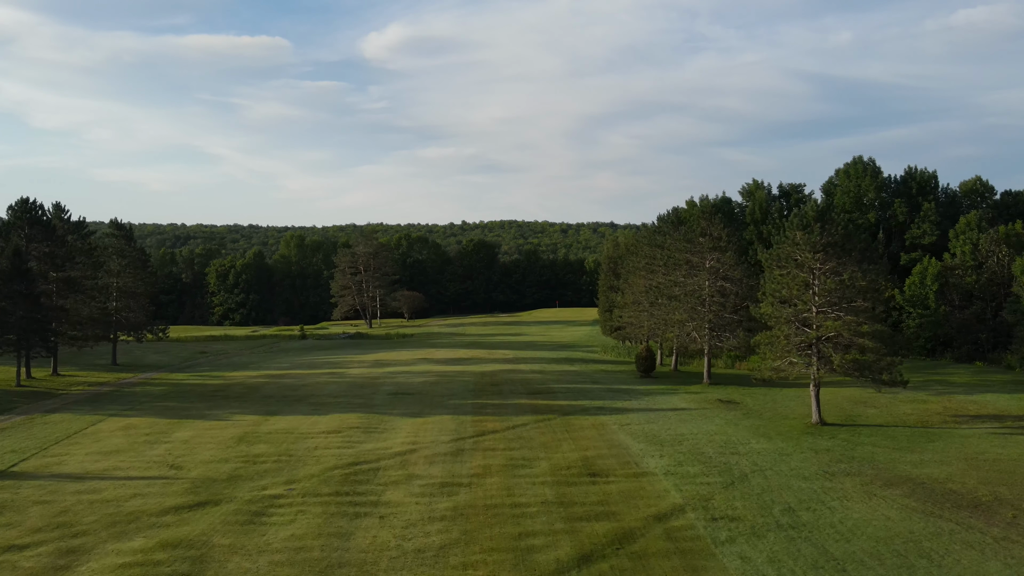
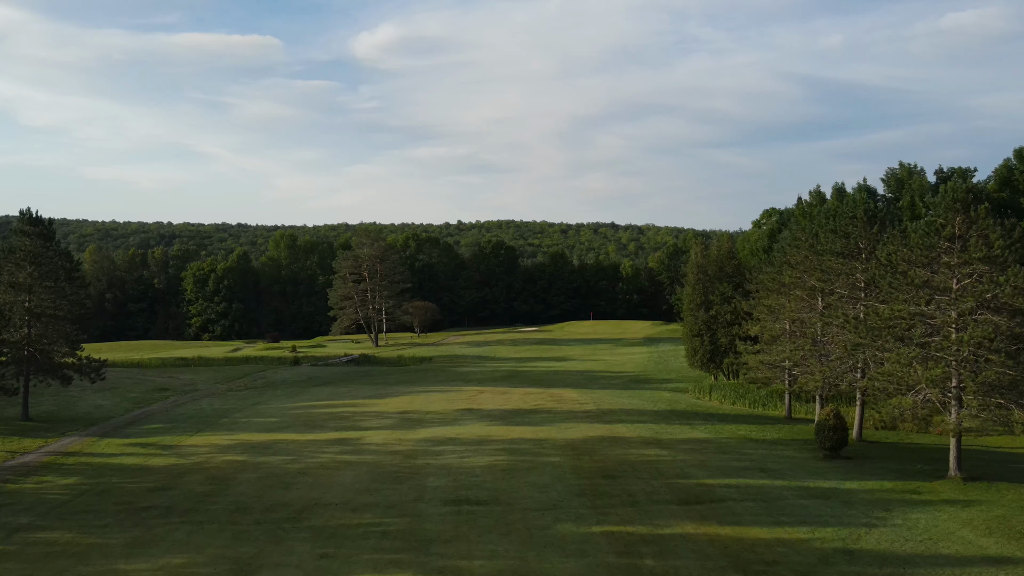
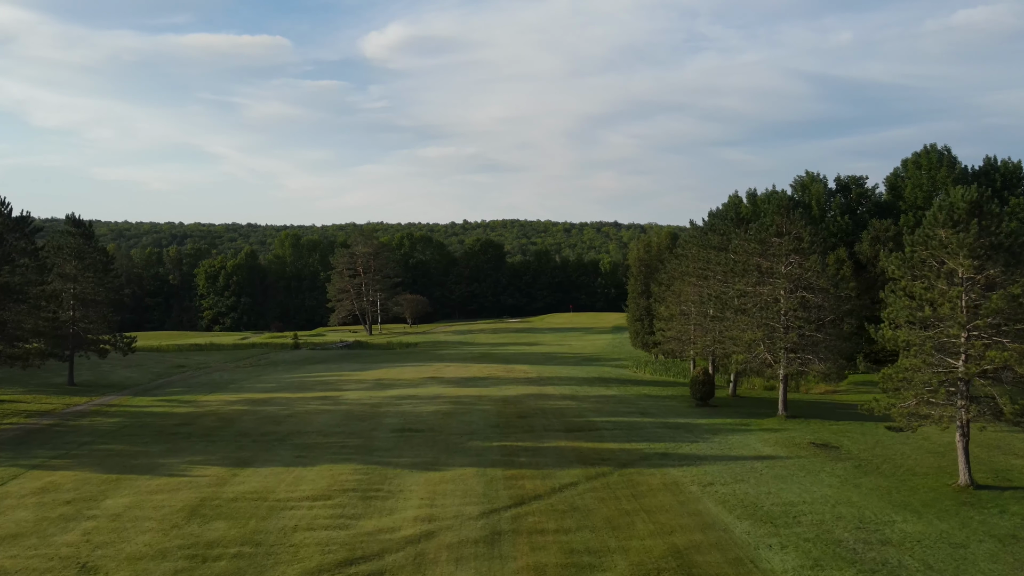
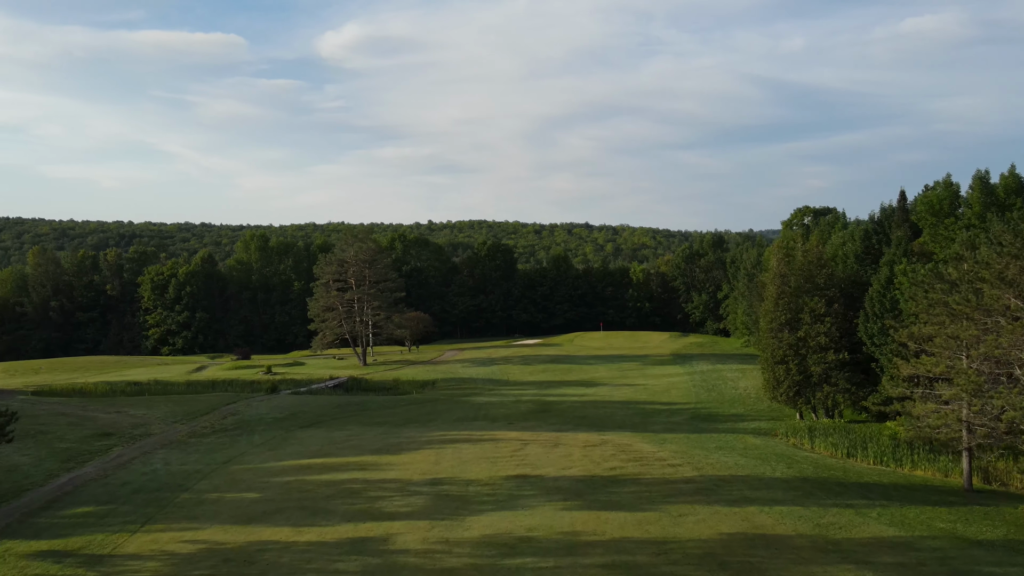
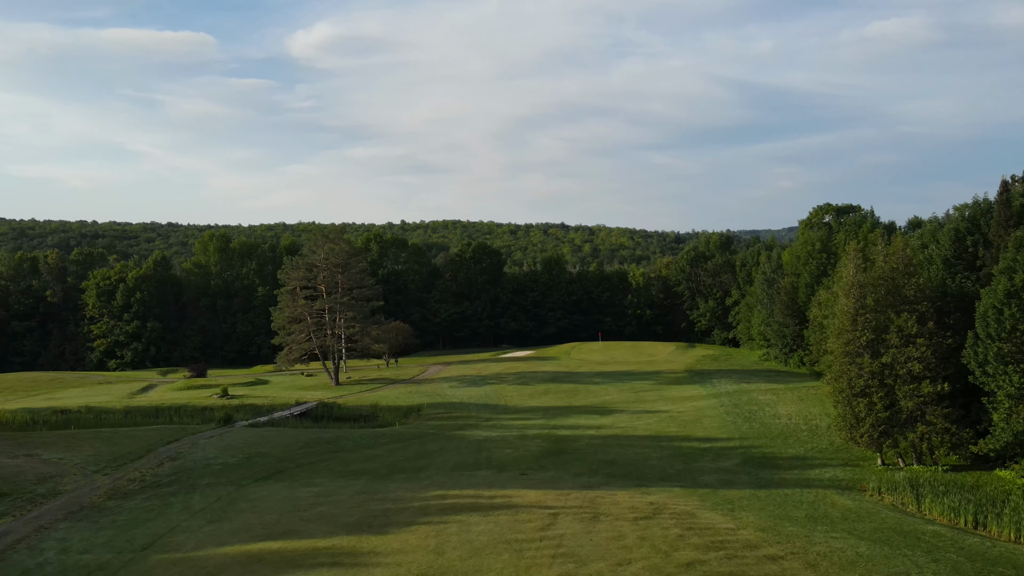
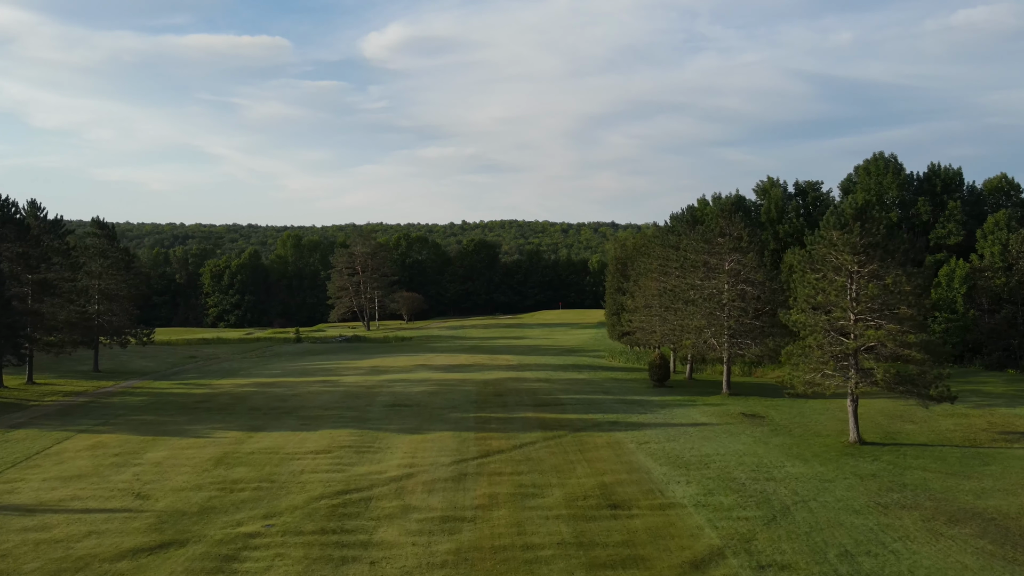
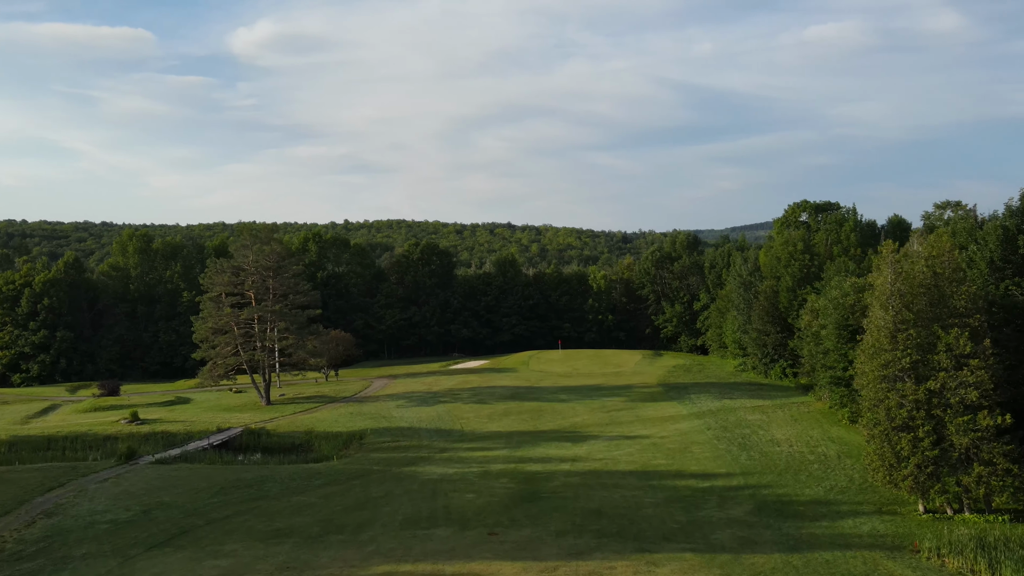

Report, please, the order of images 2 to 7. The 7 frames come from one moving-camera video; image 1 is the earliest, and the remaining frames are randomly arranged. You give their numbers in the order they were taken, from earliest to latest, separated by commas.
6, 3, 2, 4, 5, 7
